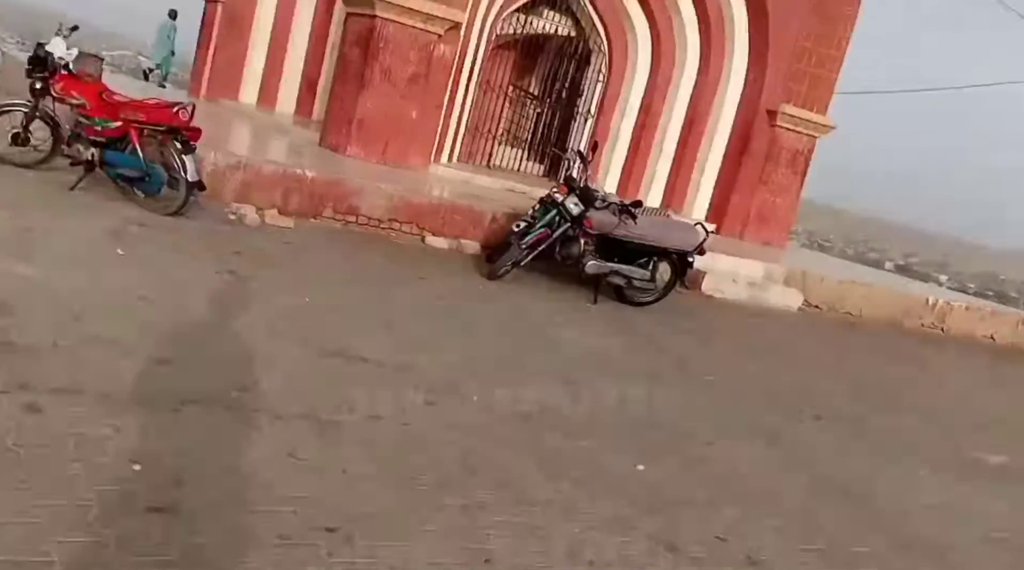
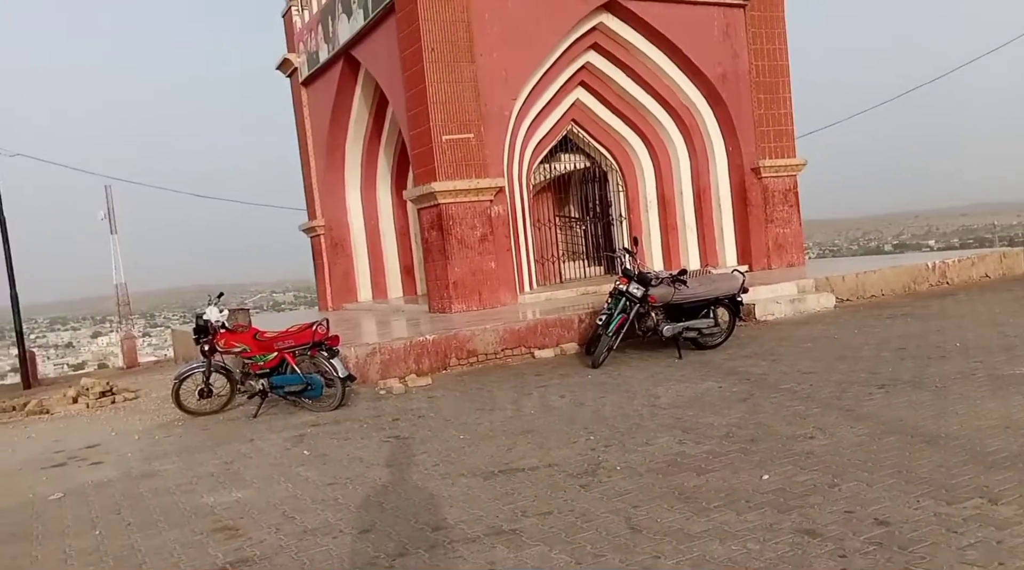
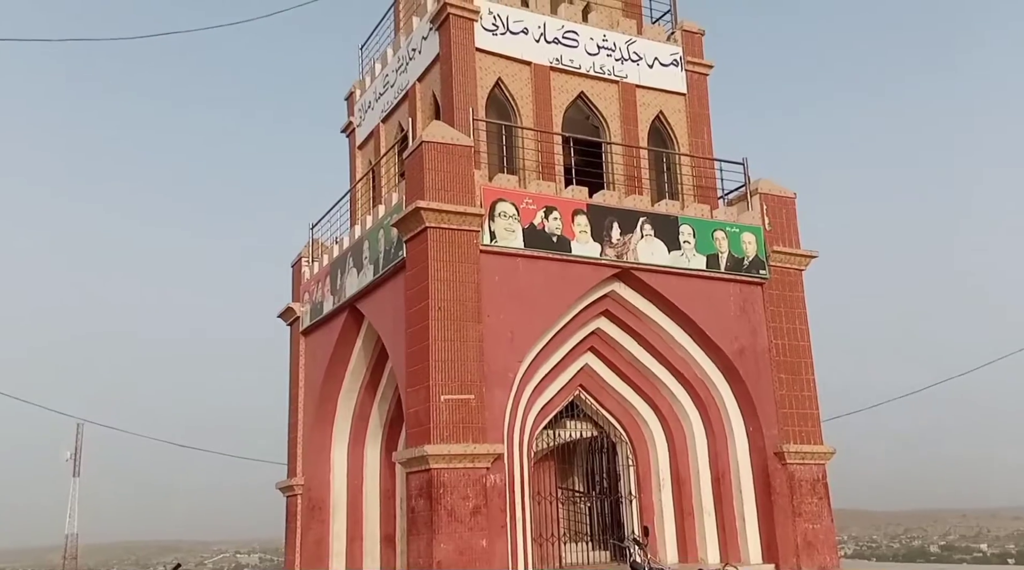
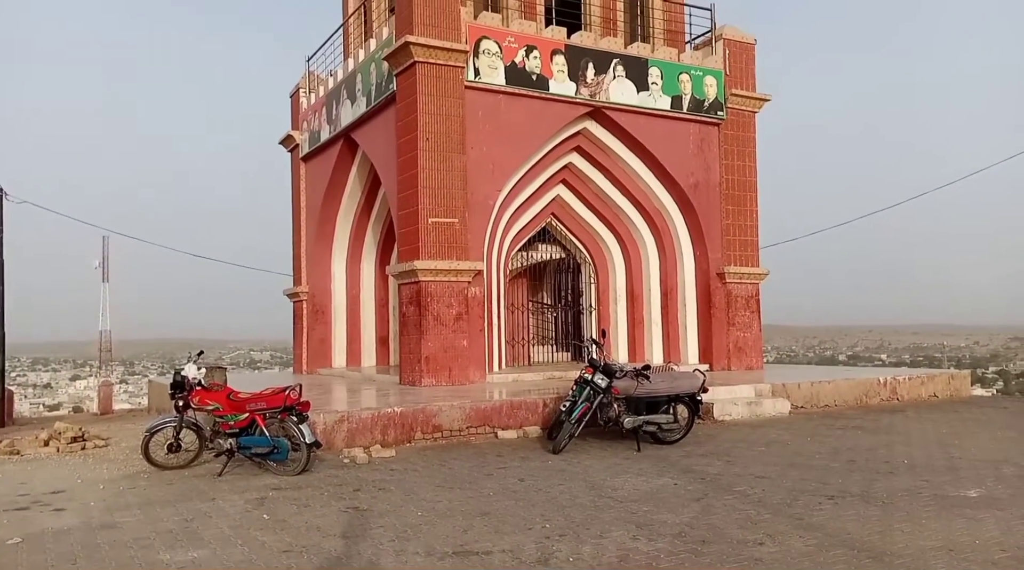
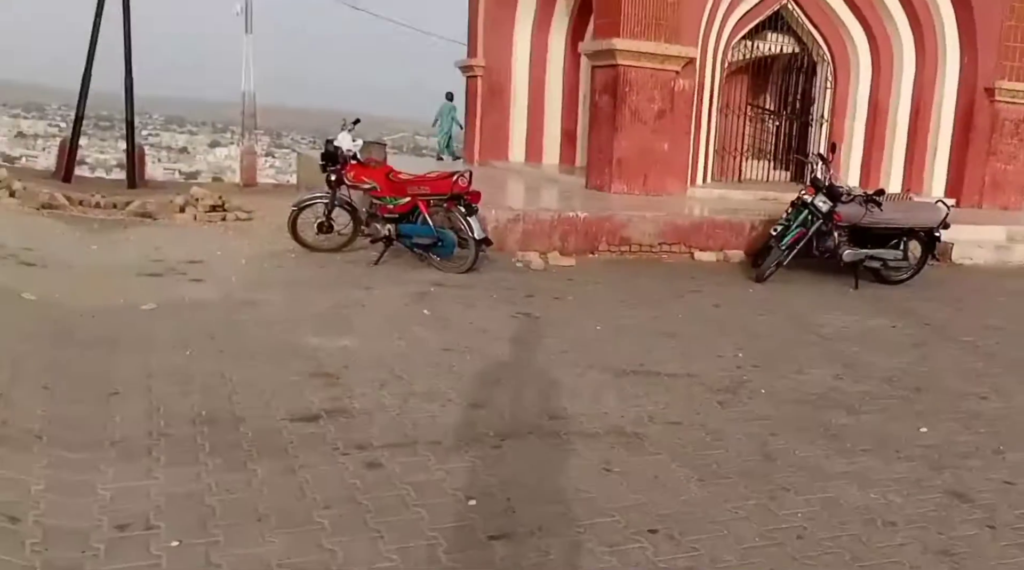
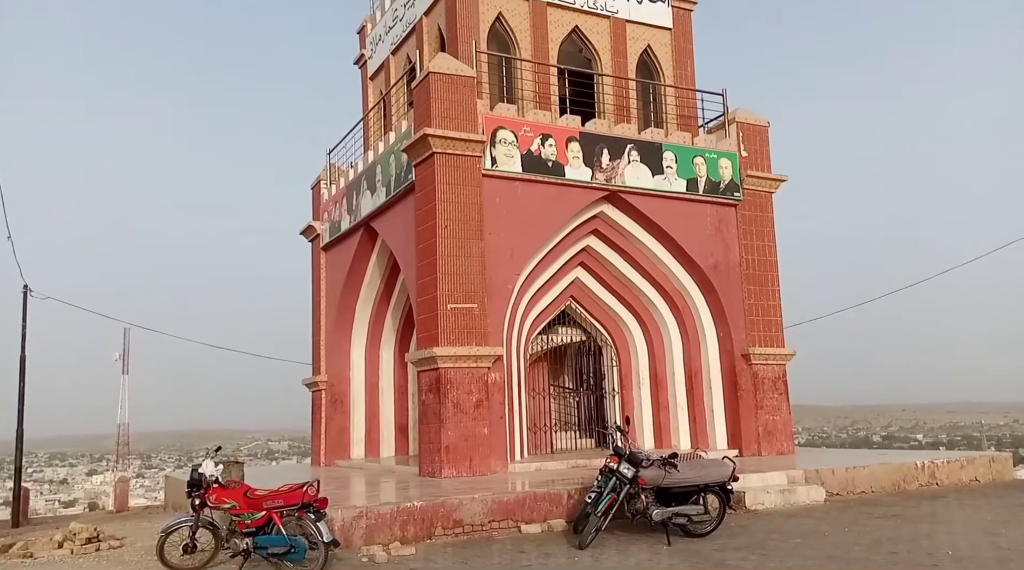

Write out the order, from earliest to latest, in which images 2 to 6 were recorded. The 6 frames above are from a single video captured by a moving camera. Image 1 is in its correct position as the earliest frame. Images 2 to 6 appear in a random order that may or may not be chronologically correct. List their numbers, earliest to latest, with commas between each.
5, 2, 4, 6, 3
